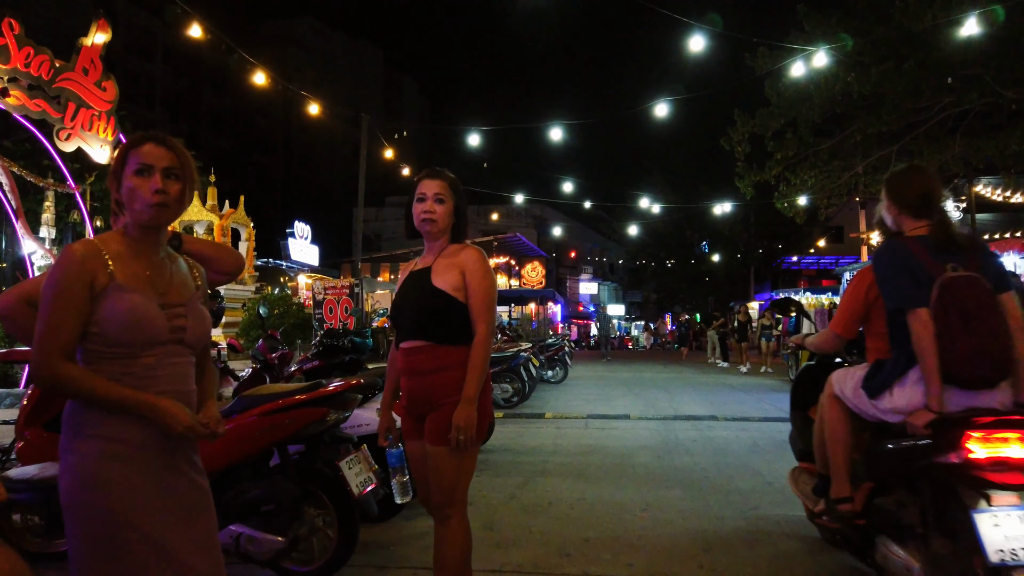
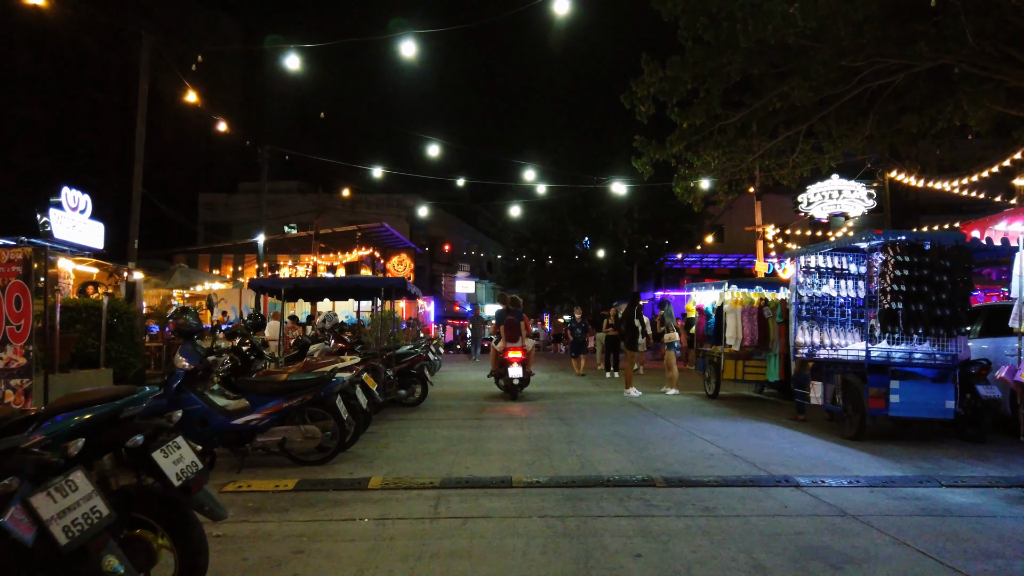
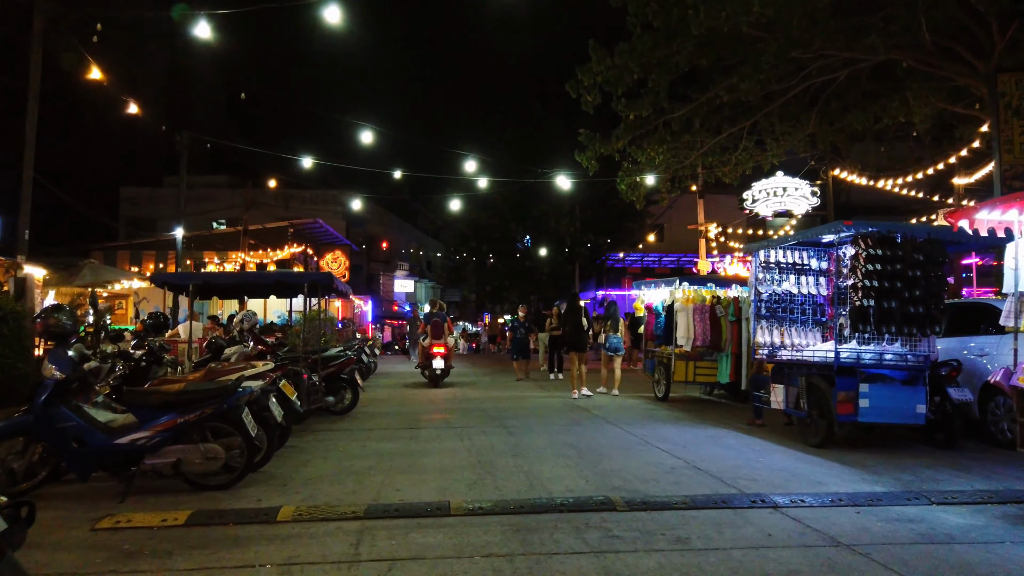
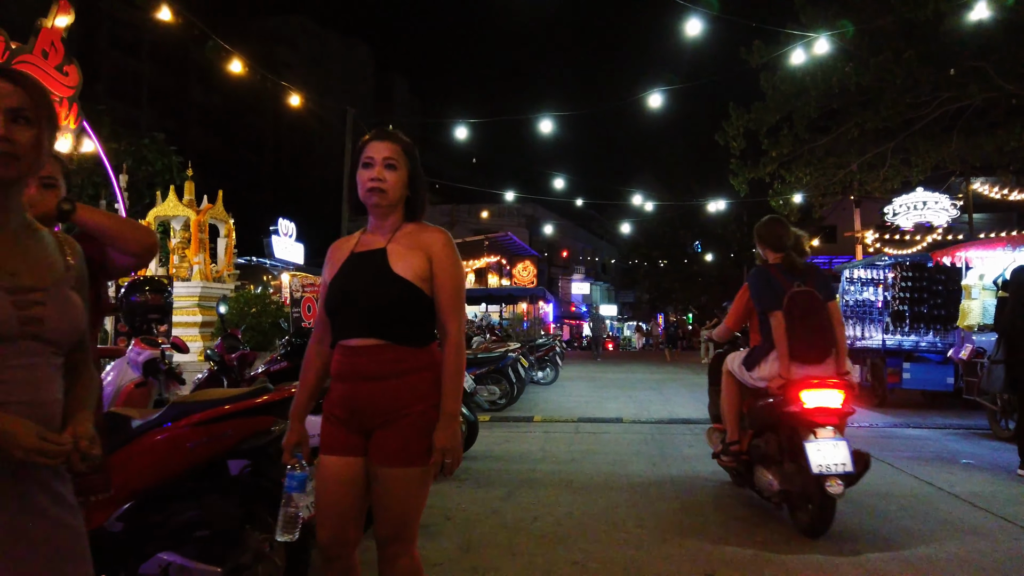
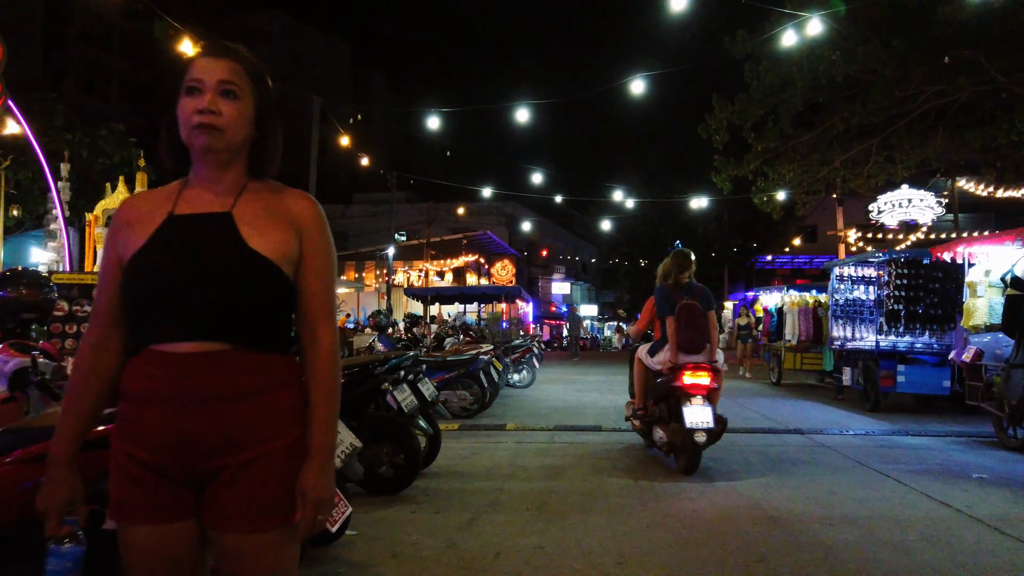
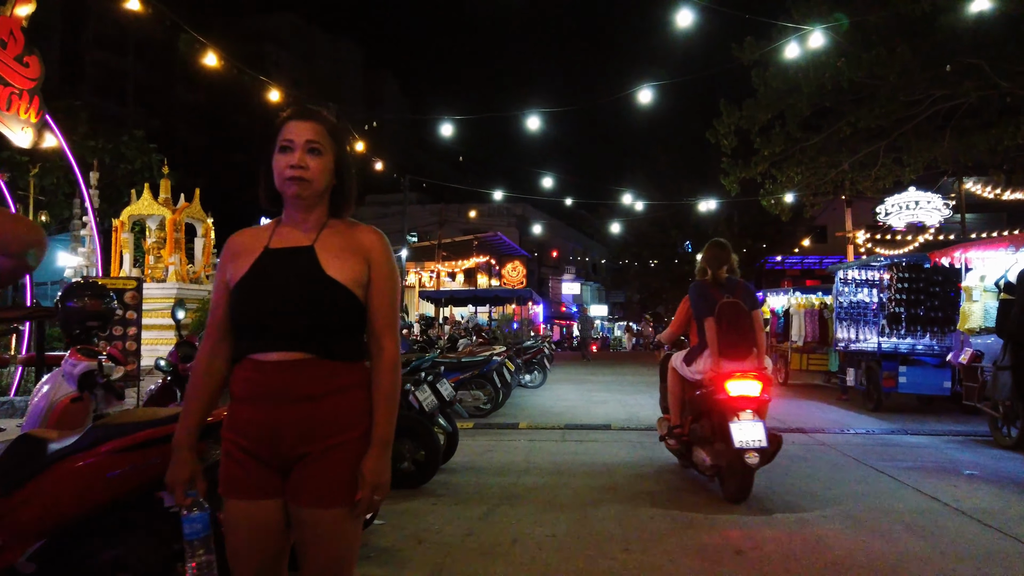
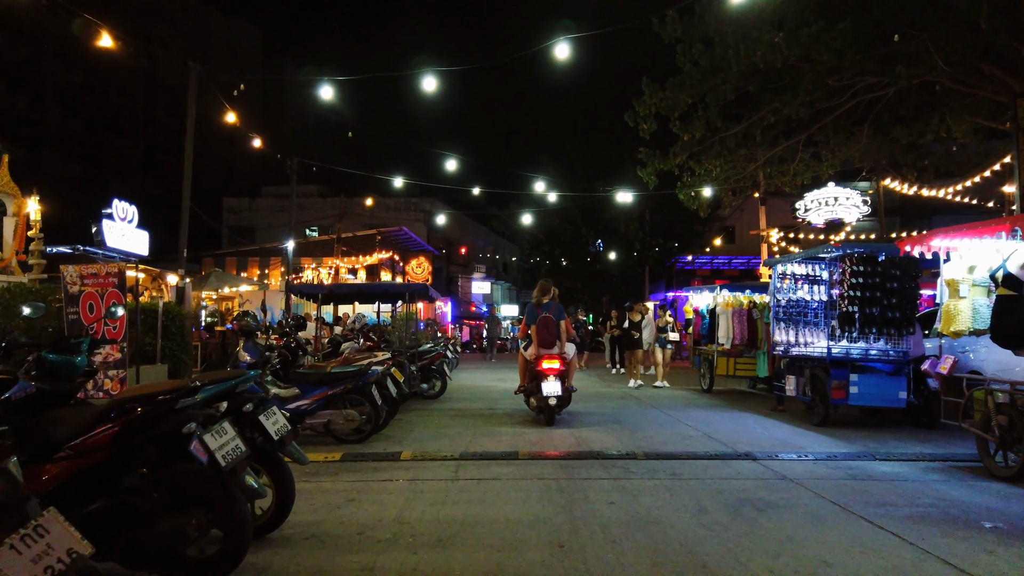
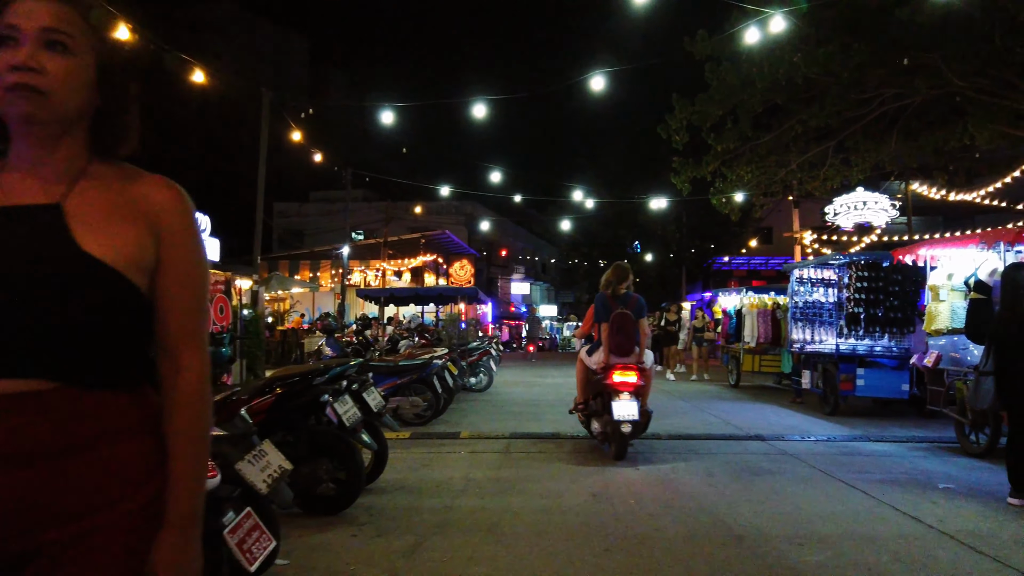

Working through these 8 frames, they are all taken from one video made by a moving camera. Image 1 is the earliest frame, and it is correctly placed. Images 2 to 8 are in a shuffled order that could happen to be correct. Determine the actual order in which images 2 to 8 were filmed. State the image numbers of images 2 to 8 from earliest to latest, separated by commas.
4, 6, 5, 8, 7, 2, 3
